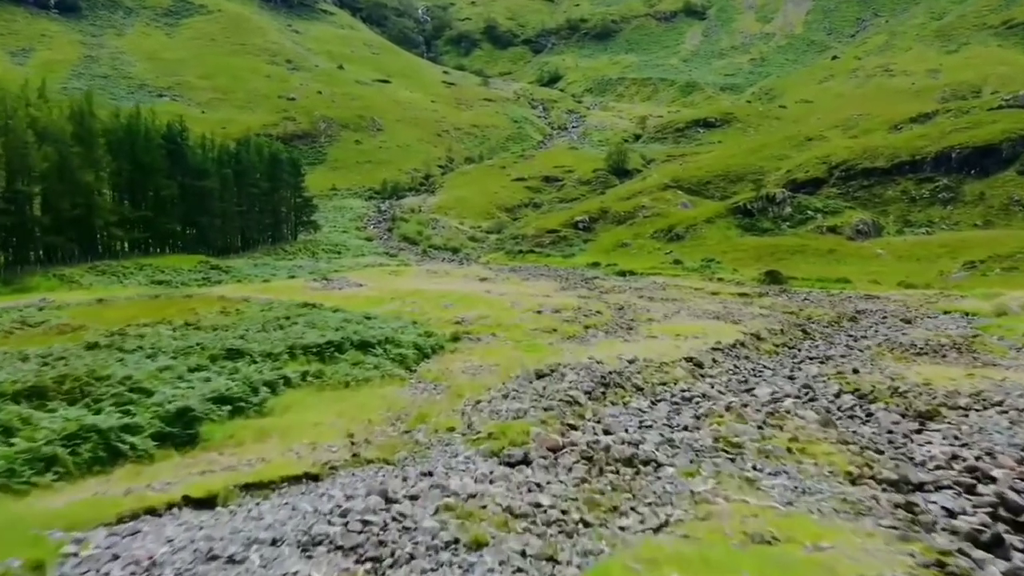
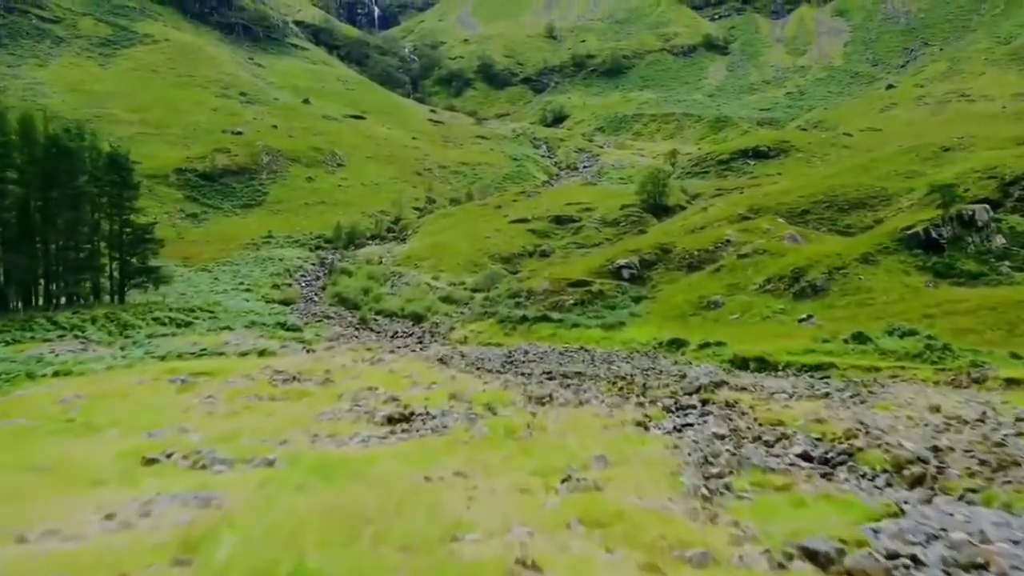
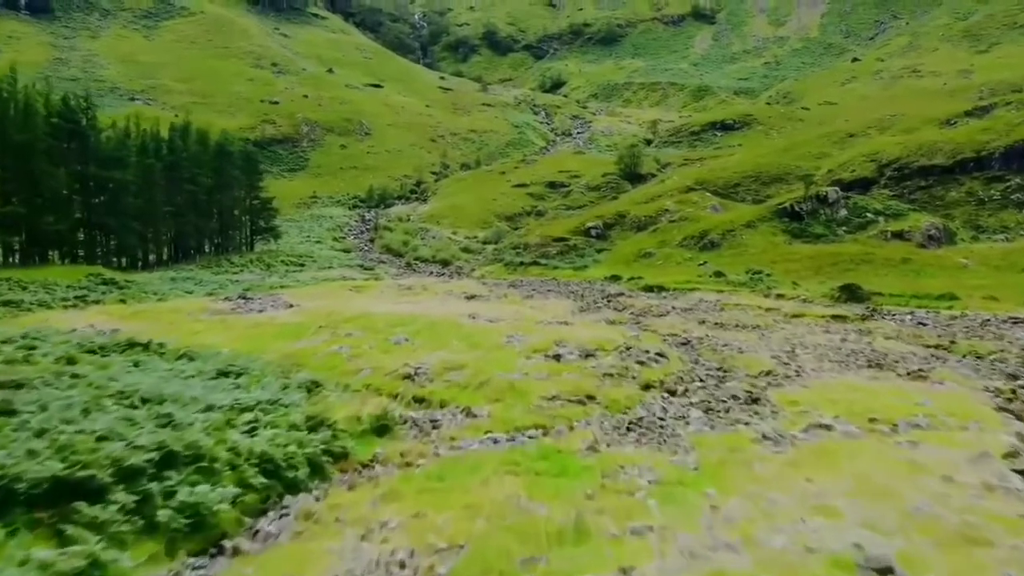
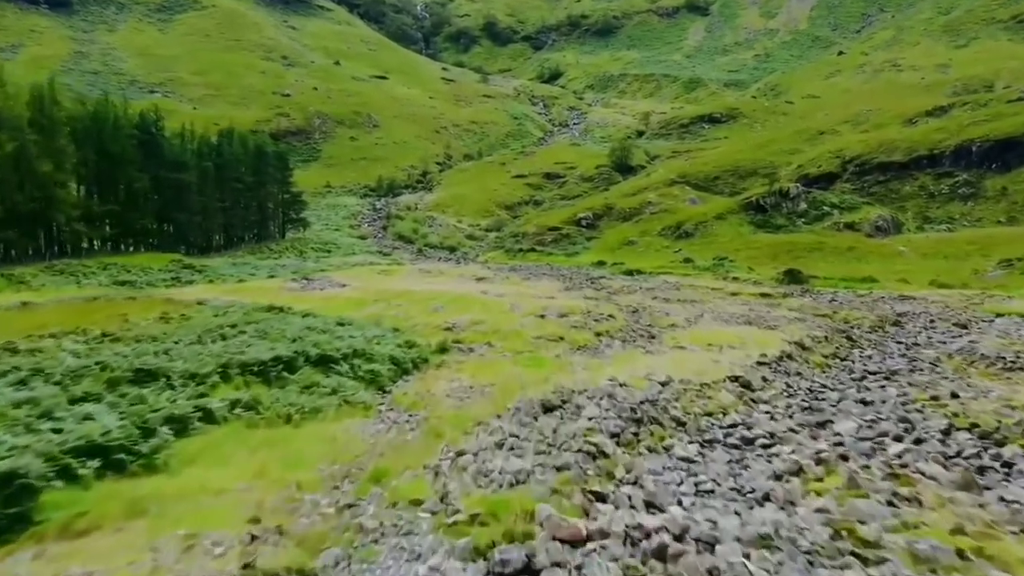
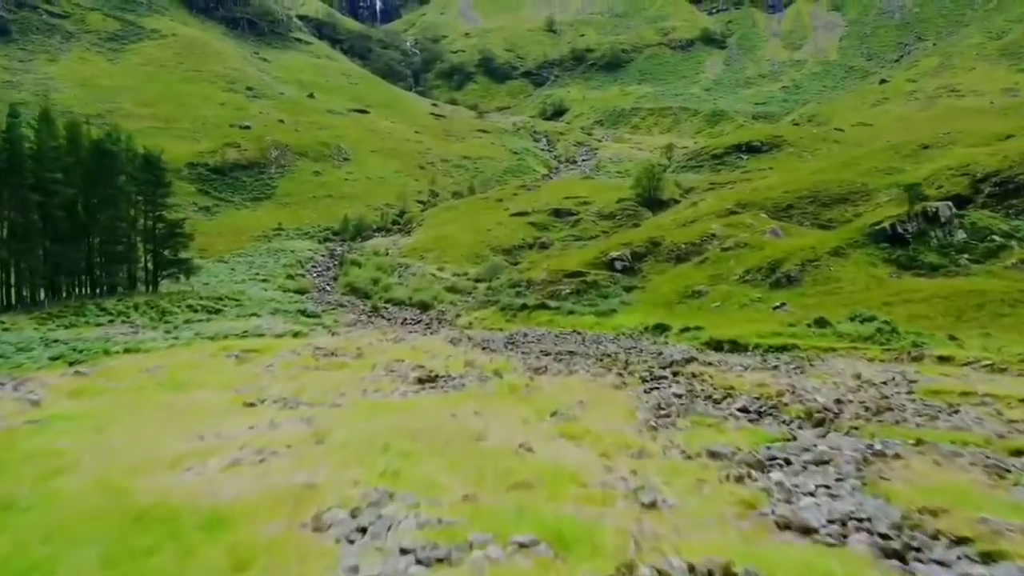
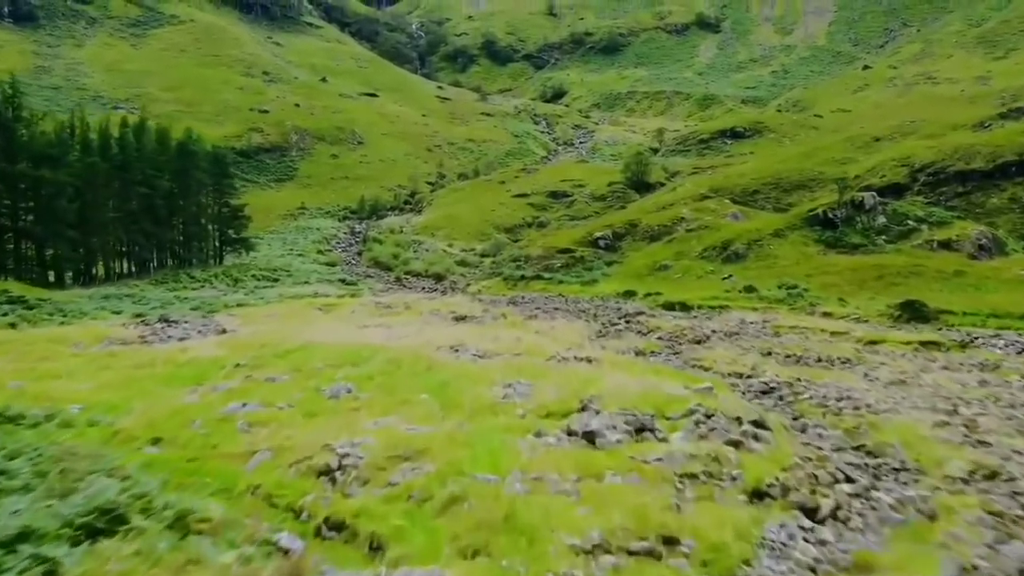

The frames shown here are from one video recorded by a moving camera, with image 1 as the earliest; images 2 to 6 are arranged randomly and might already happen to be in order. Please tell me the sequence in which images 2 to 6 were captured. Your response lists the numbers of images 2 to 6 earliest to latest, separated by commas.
4, 3, 6, 5, 2
